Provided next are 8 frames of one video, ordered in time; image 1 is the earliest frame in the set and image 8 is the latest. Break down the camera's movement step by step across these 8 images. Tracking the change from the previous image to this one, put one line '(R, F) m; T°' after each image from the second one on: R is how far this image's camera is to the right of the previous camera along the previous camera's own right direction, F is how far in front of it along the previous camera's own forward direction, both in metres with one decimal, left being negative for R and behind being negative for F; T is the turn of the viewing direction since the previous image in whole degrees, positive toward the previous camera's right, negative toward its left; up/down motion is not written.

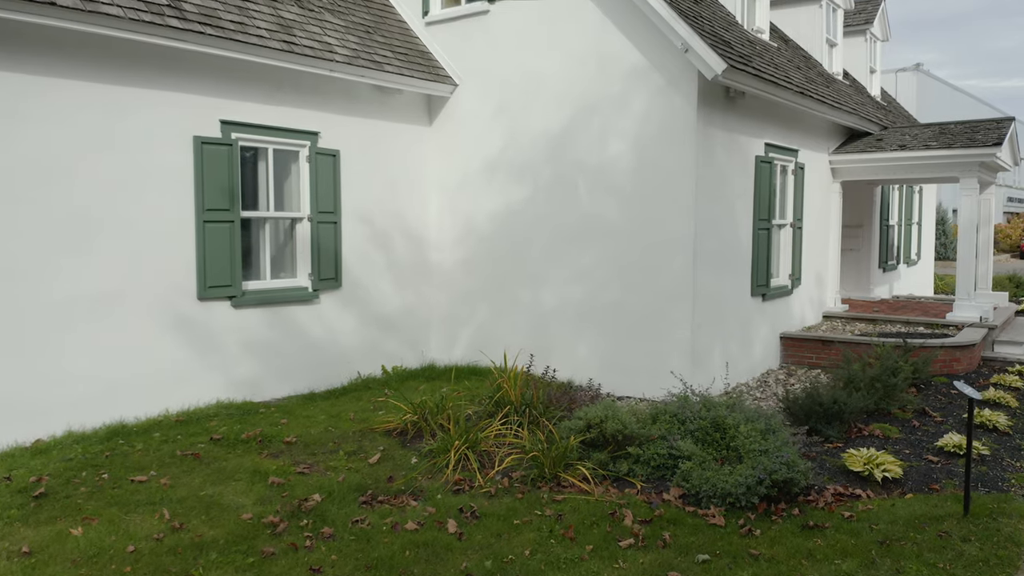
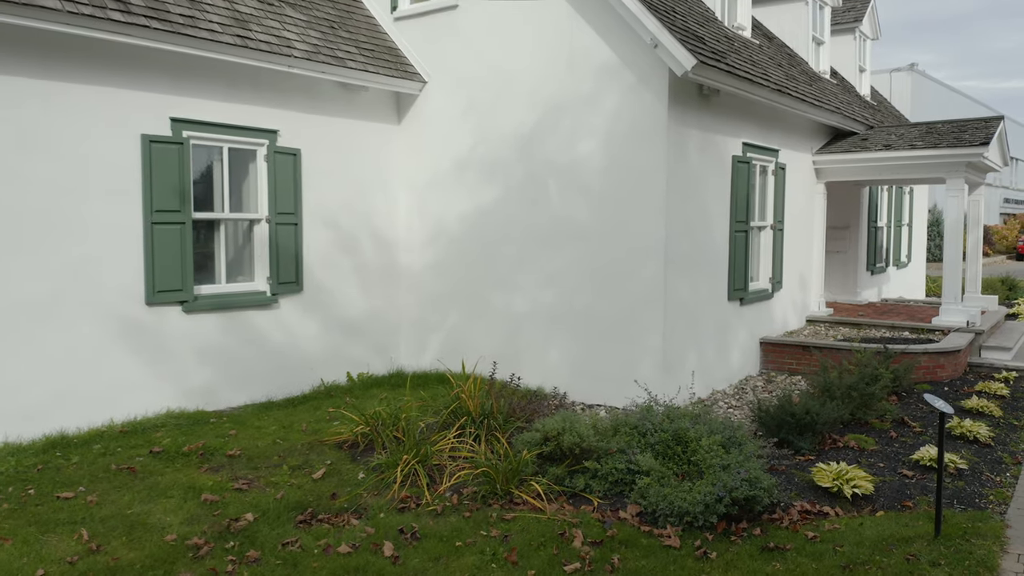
(+0.6, +0.3) m; 0°
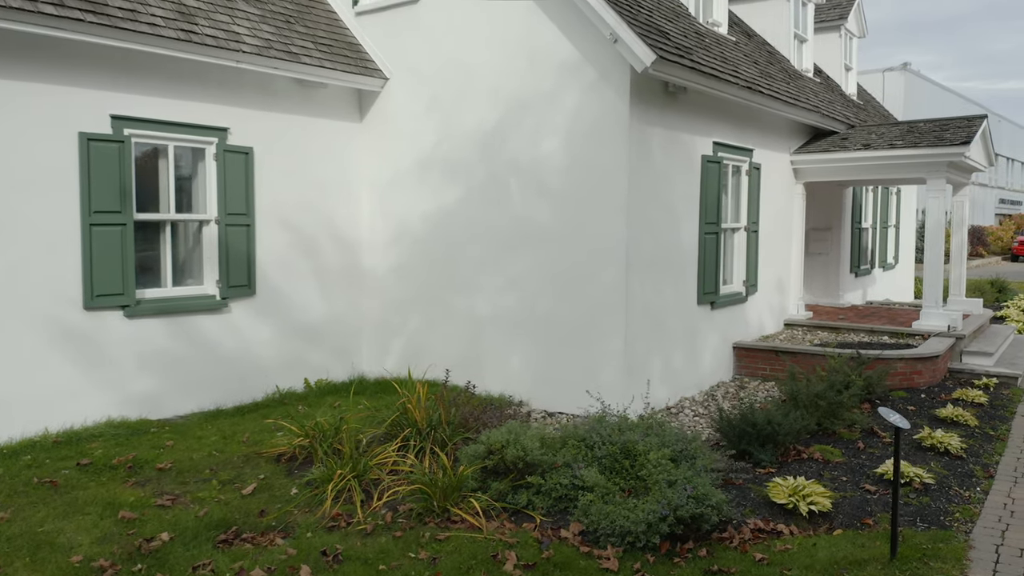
(+0.7, +0.3) m; 0°
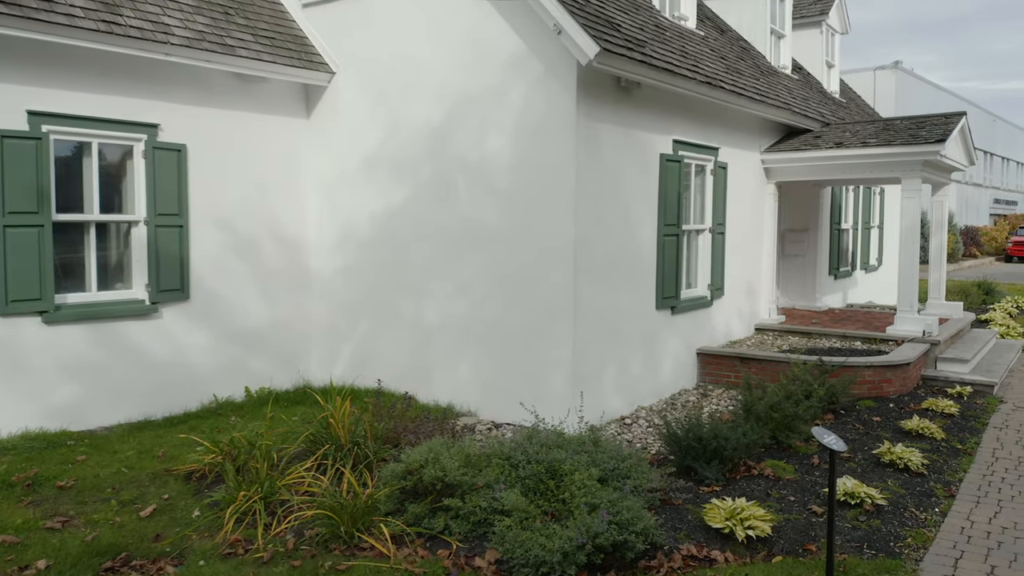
(+0.9, +0.4) m; 0°
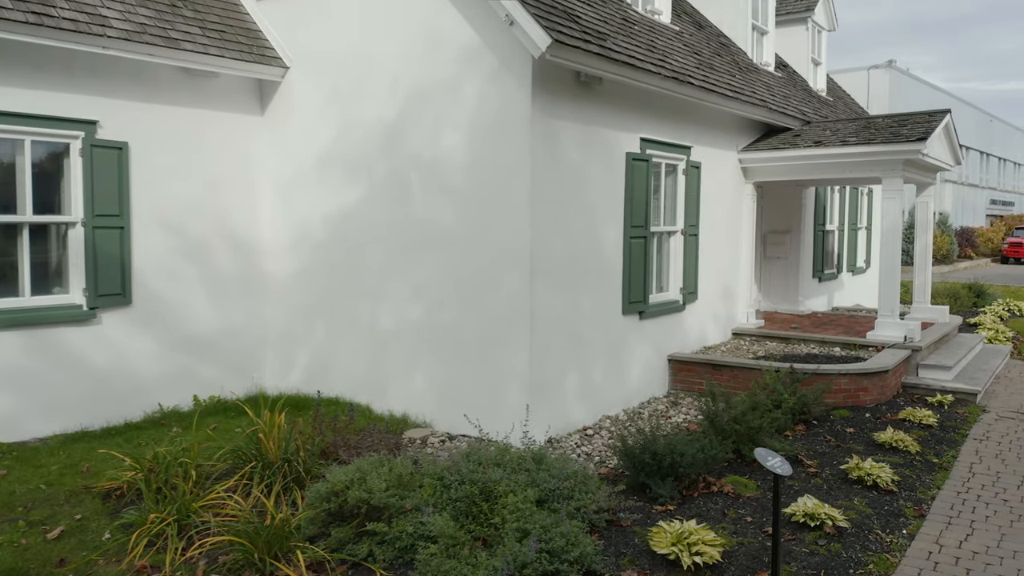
(+0.7, +0.3) m; 0°
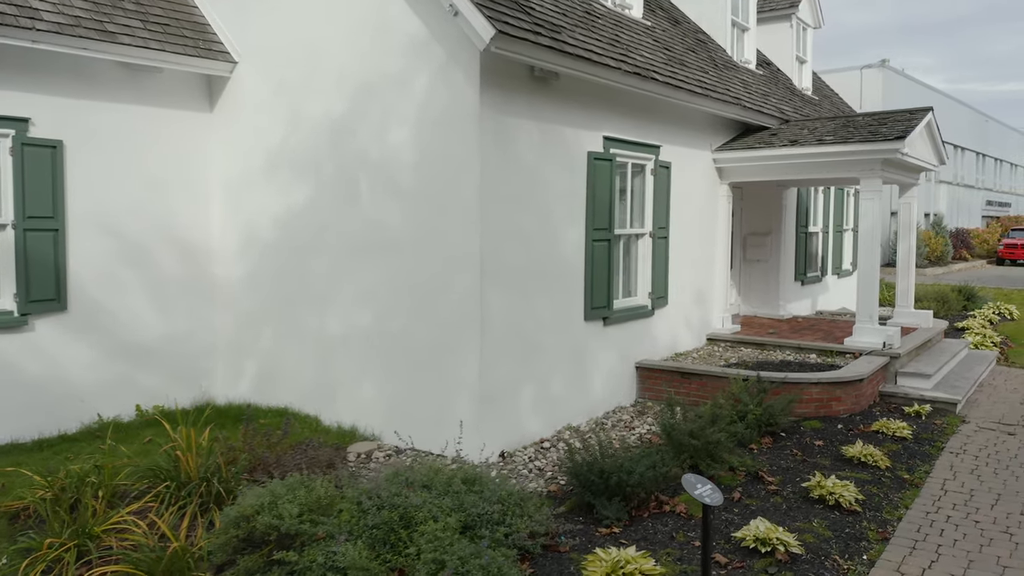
(+0.7, +0.3) m; 0°
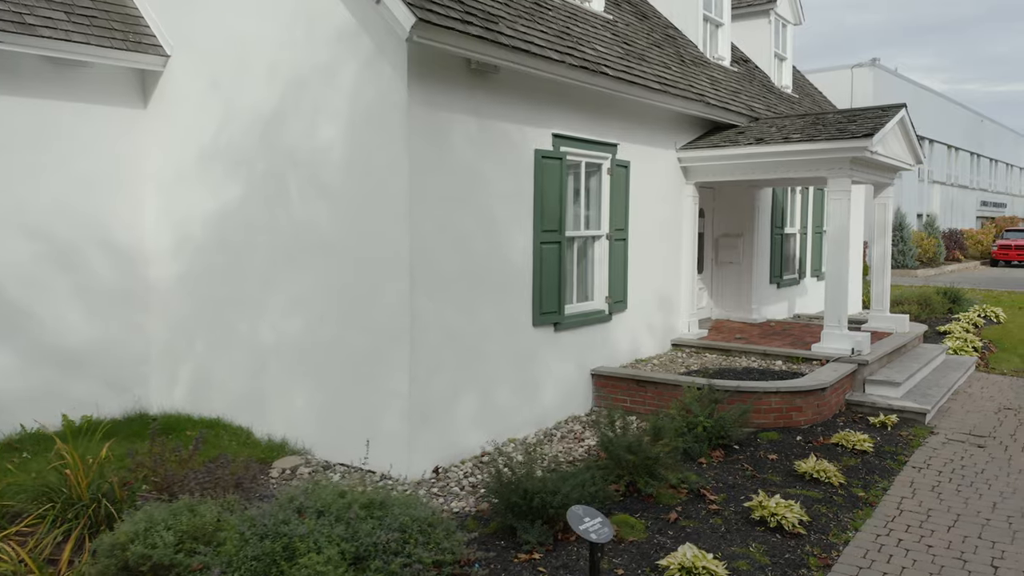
(+0.9, +0.3) m; 0°
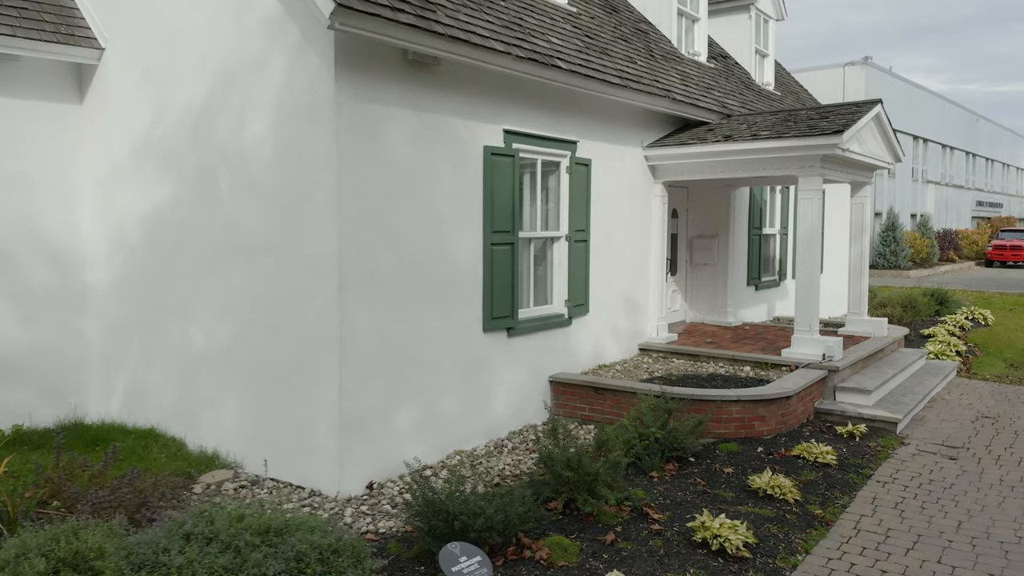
(+0.8, +0.3) m; 0°
